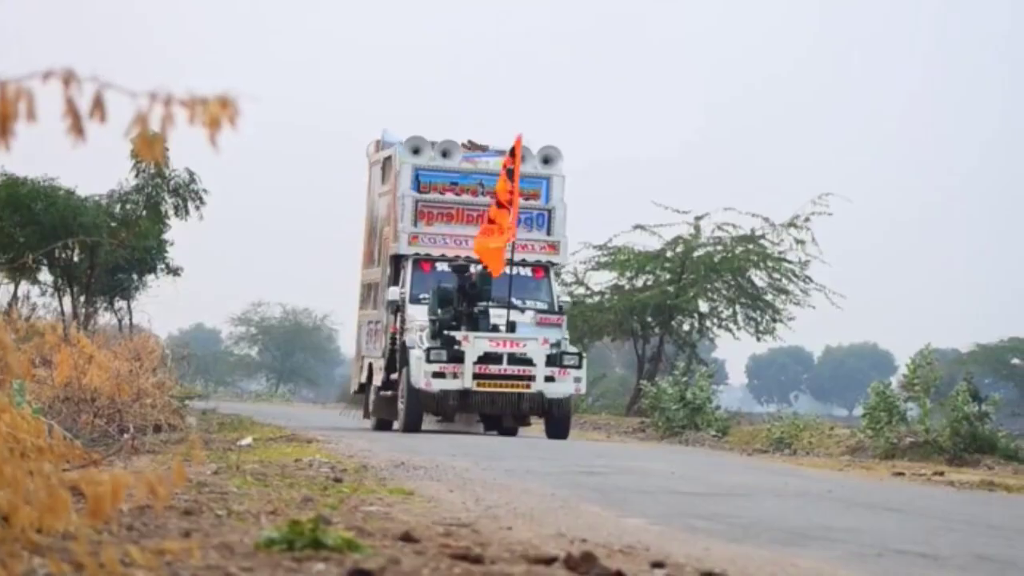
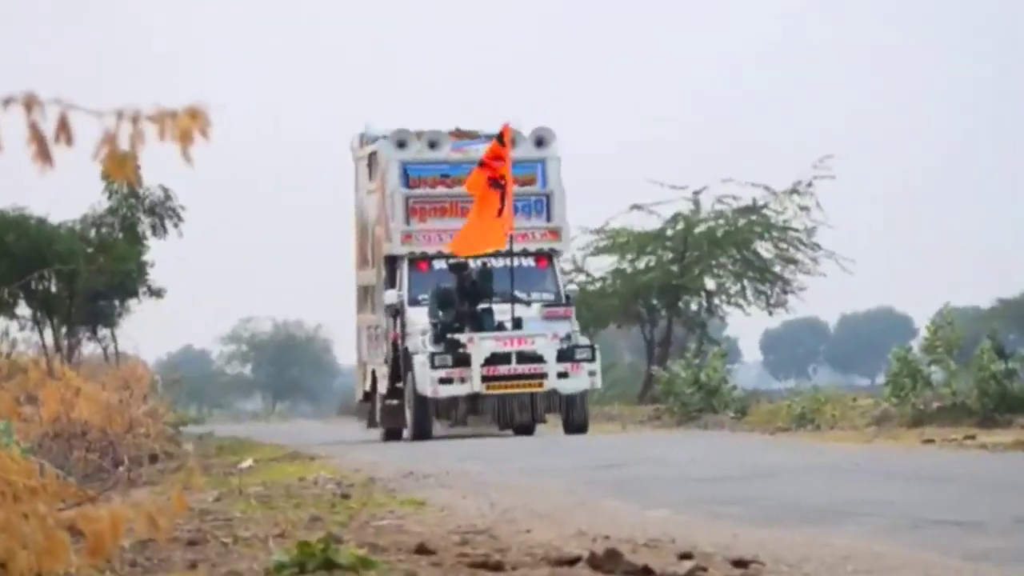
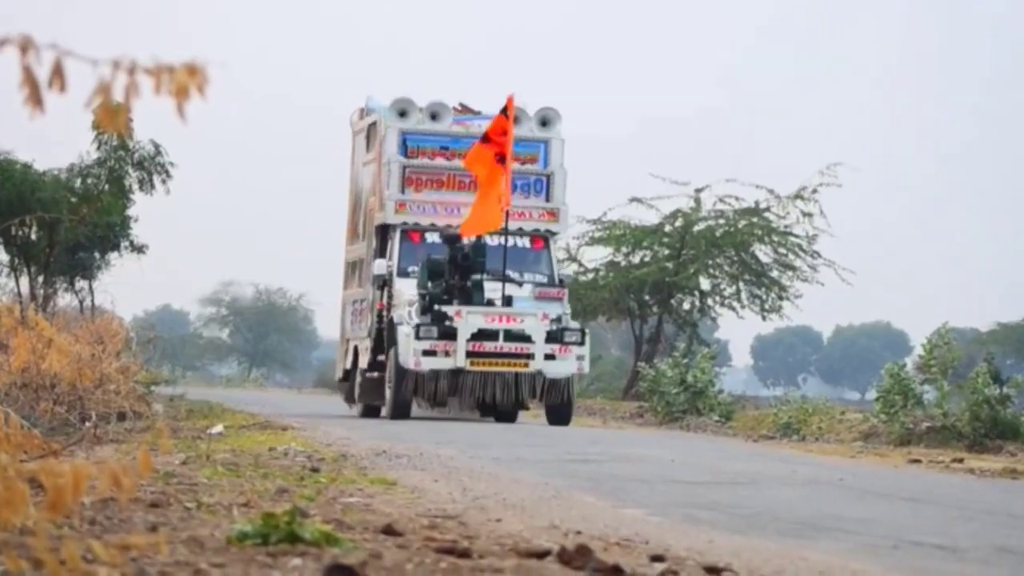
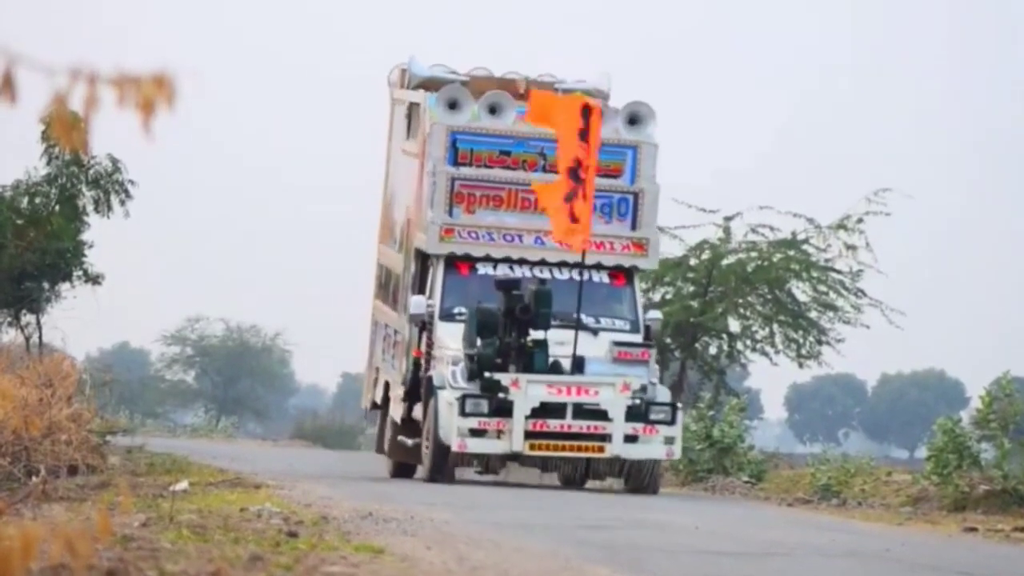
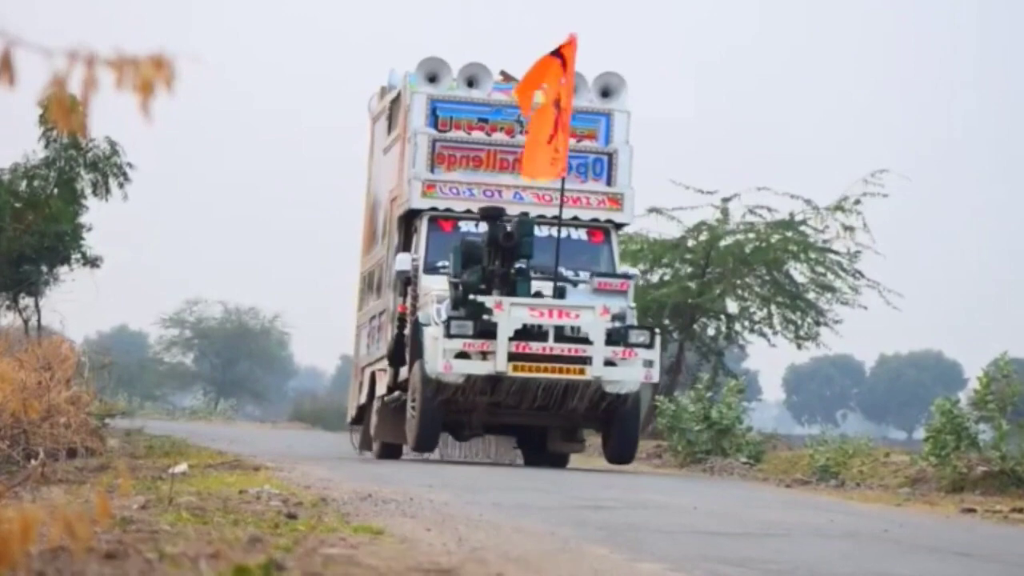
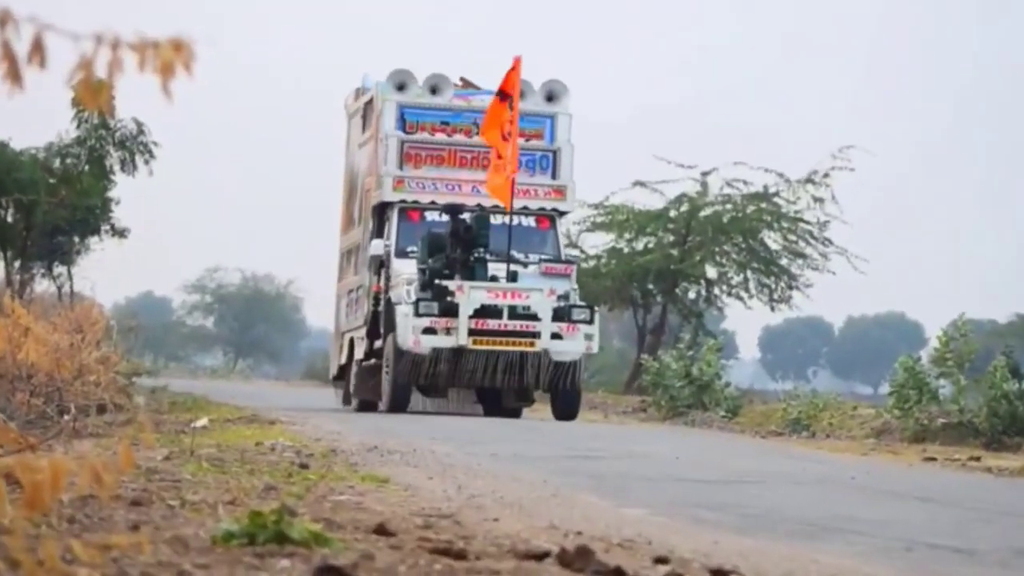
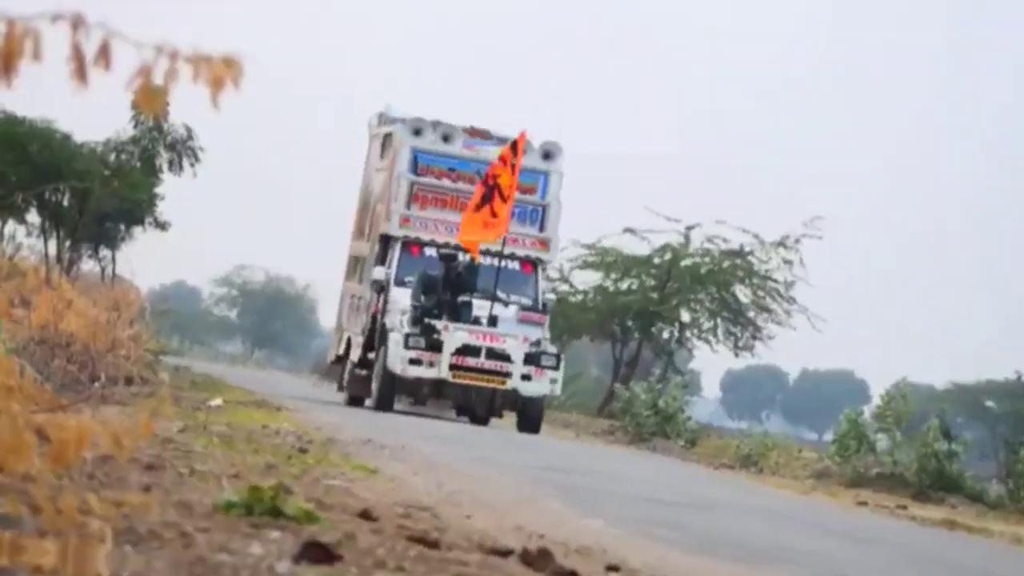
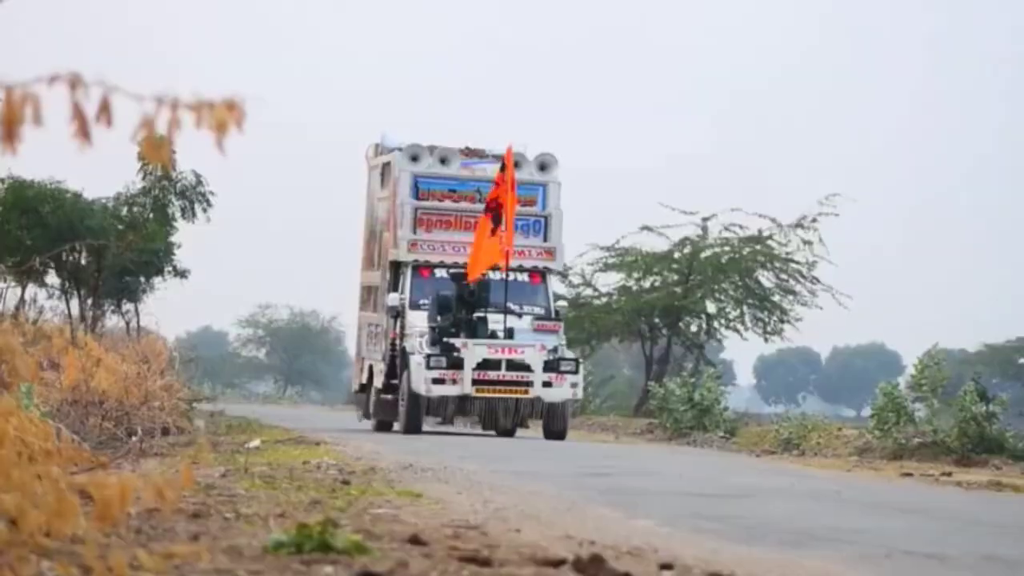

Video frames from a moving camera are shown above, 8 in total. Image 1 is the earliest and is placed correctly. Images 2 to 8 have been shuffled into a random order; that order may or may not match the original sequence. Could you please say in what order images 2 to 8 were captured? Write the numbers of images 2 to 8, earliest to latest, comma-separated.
3, 8, 7, 2, 6, 5, 4
